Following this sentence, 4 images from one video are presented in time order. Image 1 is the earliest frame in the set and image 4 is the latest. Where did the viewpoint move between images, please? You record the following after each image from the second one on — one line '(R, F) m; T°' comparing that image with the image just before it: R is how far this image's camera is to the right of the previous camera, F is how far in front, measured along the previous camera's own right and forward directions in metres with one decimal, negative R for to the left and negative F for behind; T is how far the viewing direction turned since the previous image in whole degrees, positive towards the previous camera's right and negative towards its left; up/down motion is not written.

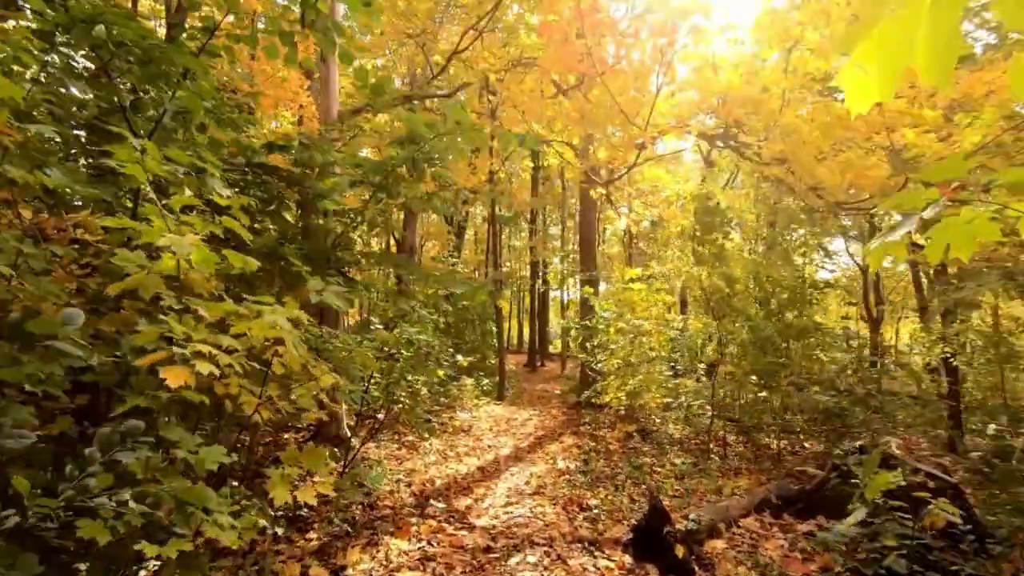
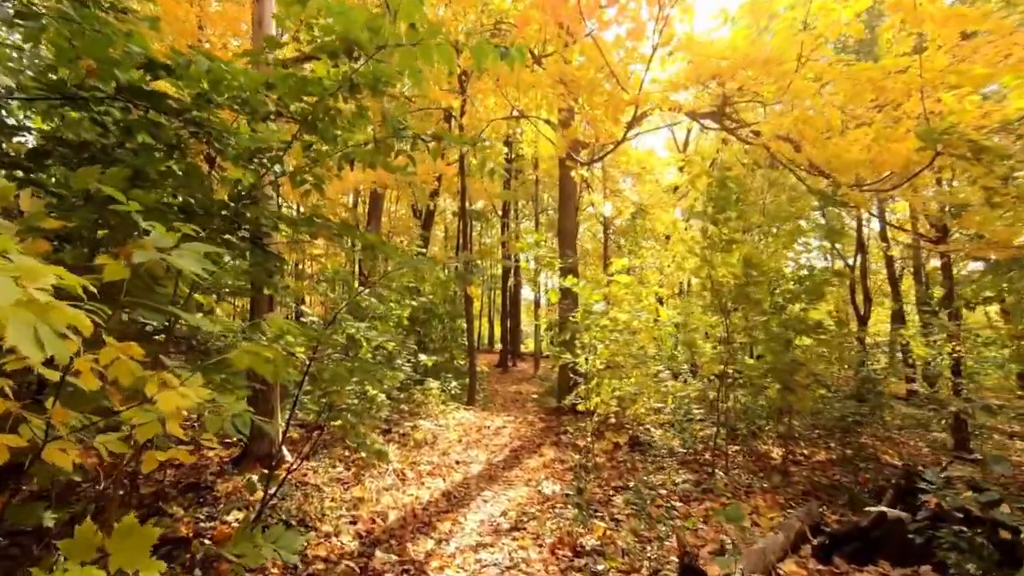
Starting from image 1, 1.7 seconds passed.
(0.0, +0.9) m; +3°
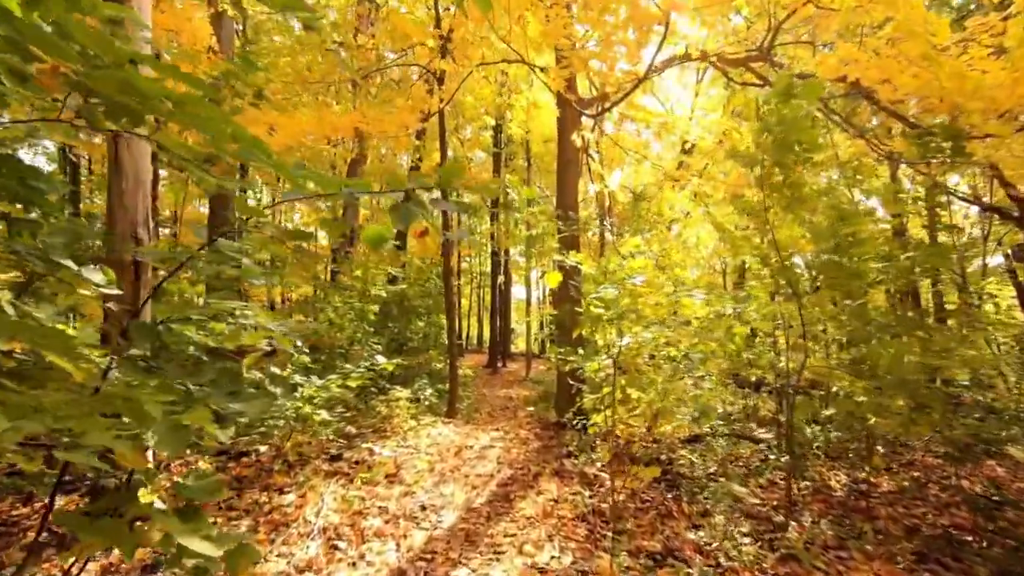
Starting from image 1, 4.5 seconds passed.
(0.0, +1.5) m; +1°
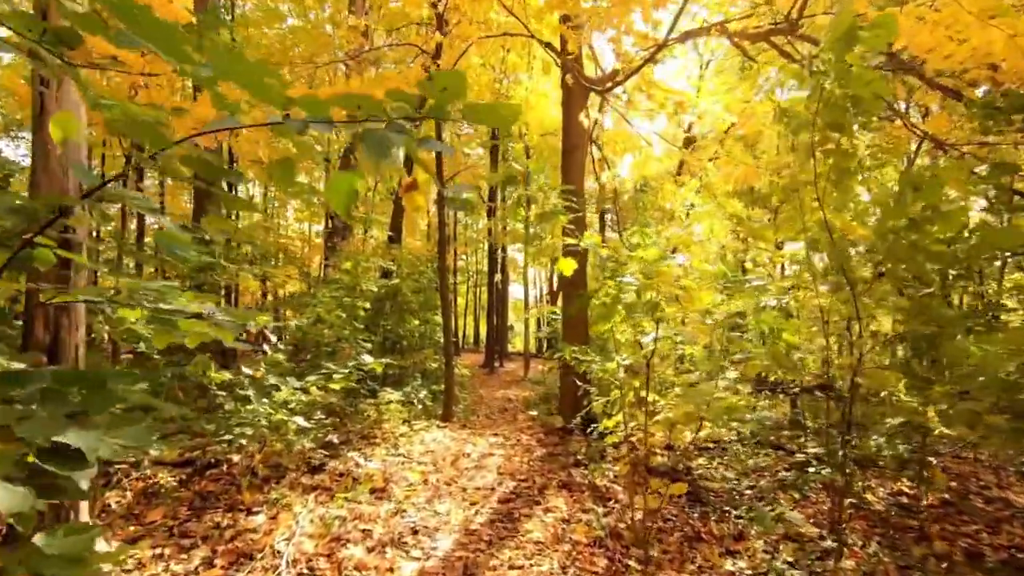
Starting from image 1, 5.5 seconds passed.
(-0.1, +0.5) m; 0°
